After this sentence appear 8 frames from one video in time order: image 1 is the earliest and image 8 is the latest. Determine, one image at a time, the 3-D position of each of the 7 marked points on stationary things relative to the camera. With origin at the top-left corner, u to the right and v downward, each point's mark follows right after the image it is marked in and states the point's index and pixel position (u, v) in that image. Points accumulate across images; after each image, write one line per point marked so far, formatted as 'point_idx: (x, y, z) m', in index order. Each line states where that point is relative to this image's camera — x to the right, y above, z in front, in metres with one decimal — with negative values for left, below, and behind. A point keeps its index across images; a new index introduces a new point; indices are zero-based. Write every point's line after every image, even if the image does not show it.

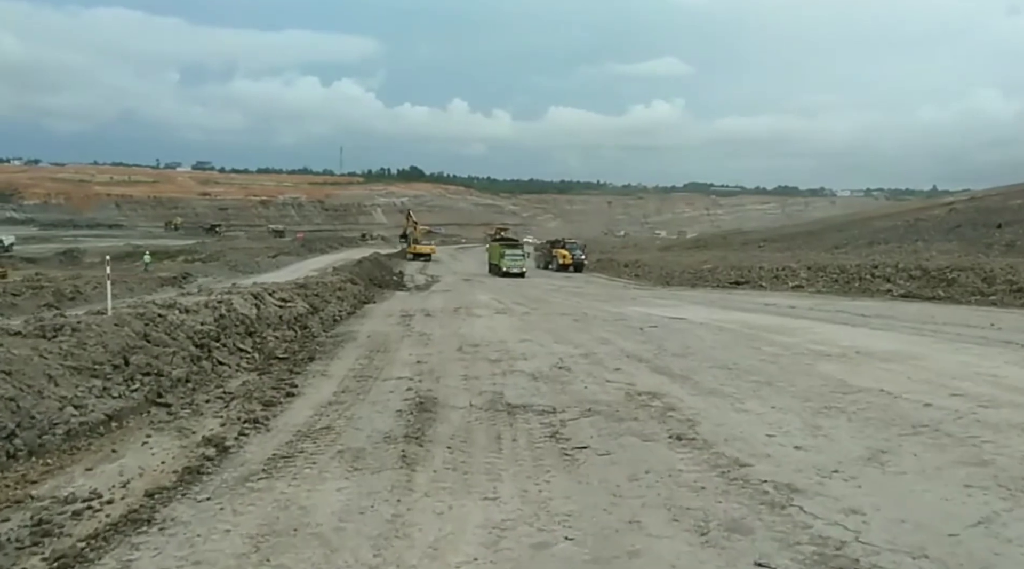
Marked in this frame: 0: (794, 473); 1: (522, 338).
0: (+2.5, -1.6, +7.4) m
1: (+0.2, -1.3, +19.6) m
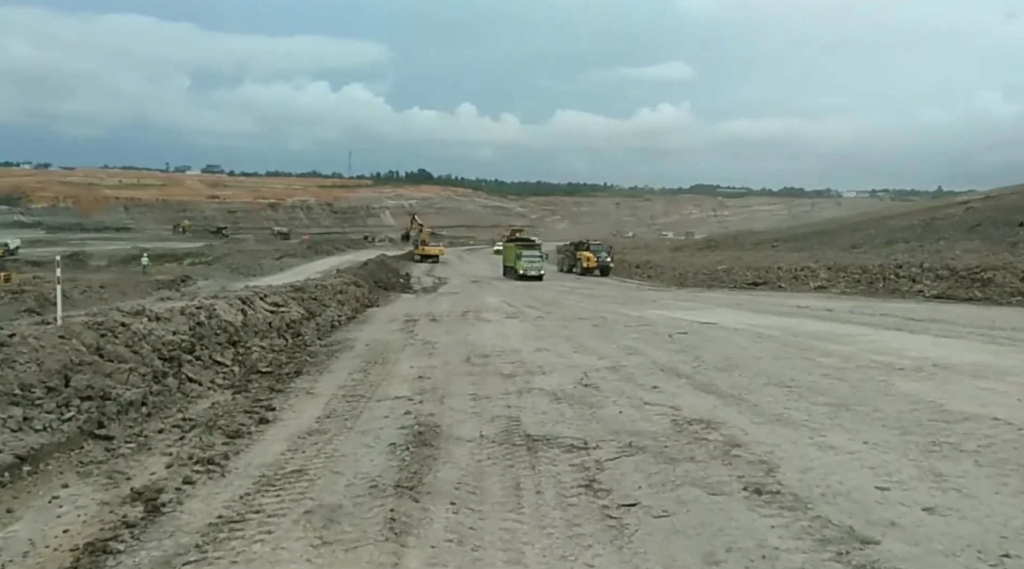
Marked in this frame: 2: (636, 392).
0: (+2.6, -1.7, +5.1) m
1: (+0.5, -1.3, +17.4) m
2: (+1.7, -1.5, +11.8) m
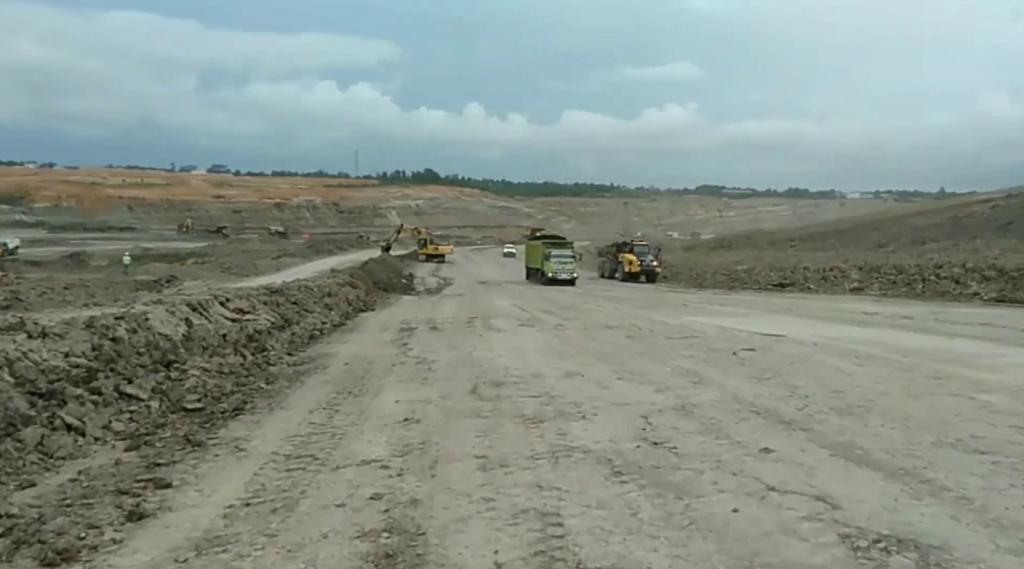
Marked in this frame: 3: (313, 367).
0: (+2.9, -1.7, +0.8) m
1: (+0.9, -1.3, +13.1) m
2: (+2.0, -1.5, +7.4) m
3: (-3.7, -1.5, +15.8) m
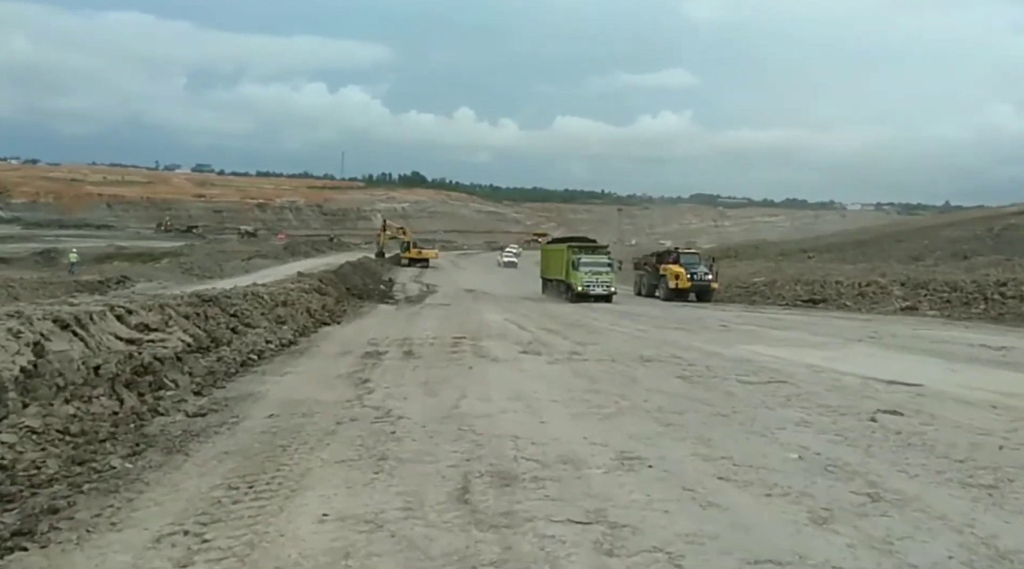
0: (+3.2, -1.9, -4.4) m
1: (+1.0, -1.6, +7.8) m
2: (+2.2, -1.7, +2.2) m
3: (-3.6, -1.7, +10.4) m
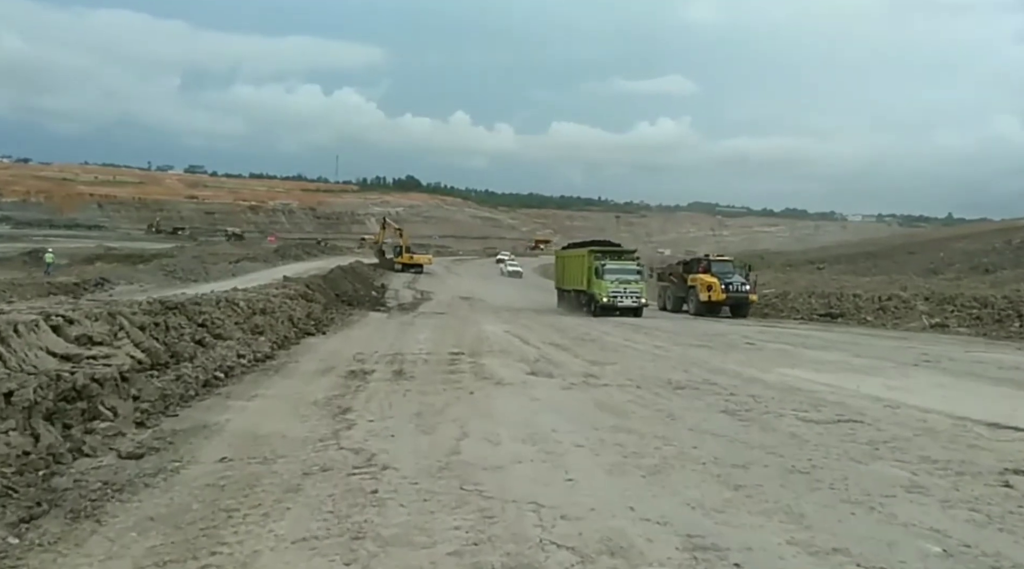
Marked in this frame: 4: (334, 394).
0: (+3.5, -1.9, -6.6) m
1: (+1.2, -1.7, +5.6) m
2: (+2.4, -1.8, 0.0) m
3: (-3.4, -1.8, +8.2) m
4: (-2.6, -1.6, +12.5) m
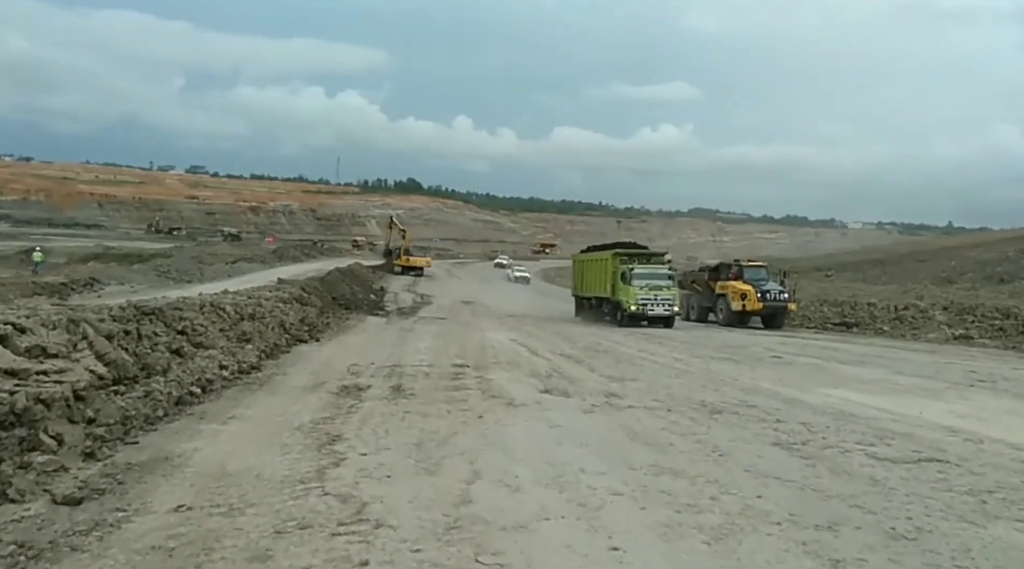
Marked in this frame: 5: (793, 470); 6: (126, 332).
0: (+3.7, -2.0, -8.2) m
1: (+1.4, -1.8, +4.1) m
2: (+2.6, -1.9, -1.6) m
3: (-3.2, -1.8, +6.6) m
4: (-2.4, -1.7, +10.9) m
5: (+2.6, -1.7, +8.0) m
6: (-6.2, -0.8, +13.7) m
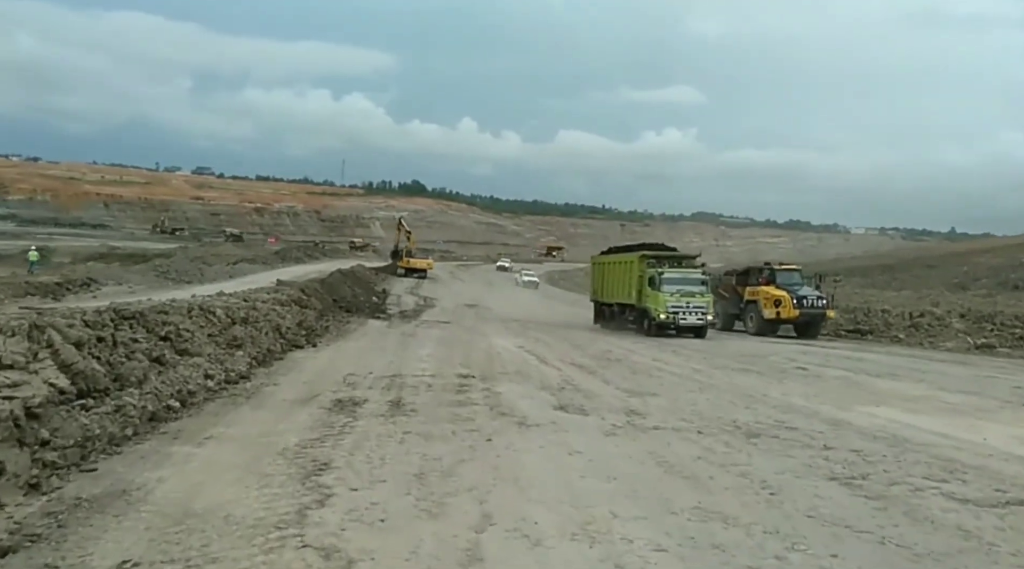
0: (+3.7, -2.0, -9.4) m
1: (+1.5, -1.8, +2.8) m
2: (+2.7, -2.0, -2.8) m
3: (-3.1, -1.9, +5.4) m
4: (-2.3, -1.7, +9.6) m
5: (+2.8, -1.8, +6.7) m
6: (-6.0, -0.8, +12.5) m
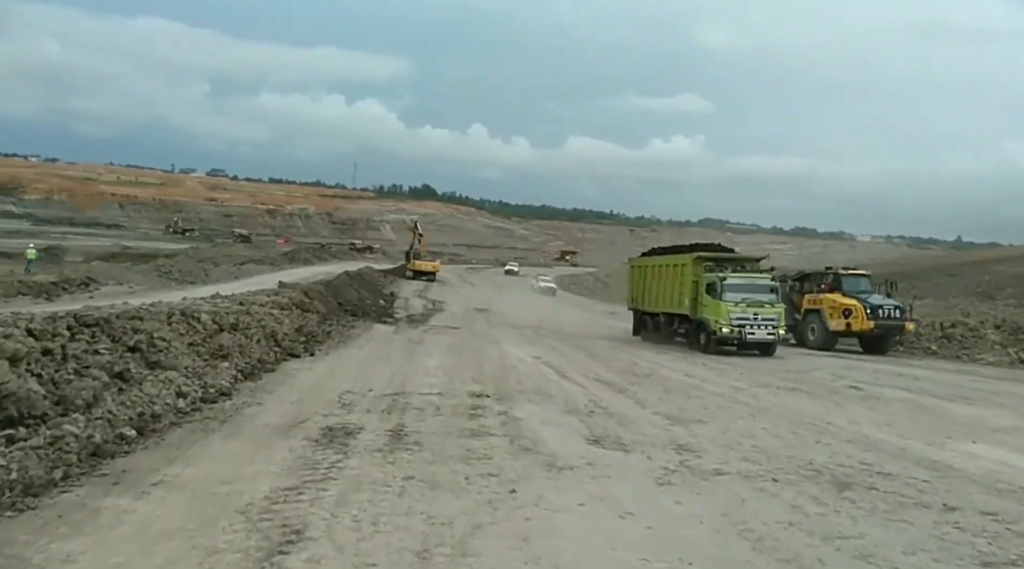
0: (+3.8, -2.1, -11.6) m
1: (+1.7, -1.9, +0.7) m
2: (+2.8, -2.0, -5.0) m
3: (-2.9, -1.9, +3.3) m
4: (-2.0, -1.8, +7.5) m
5: (+3.0, -1.9, +4.5) m
6: (-5.7, -0.8, +10.4) m
